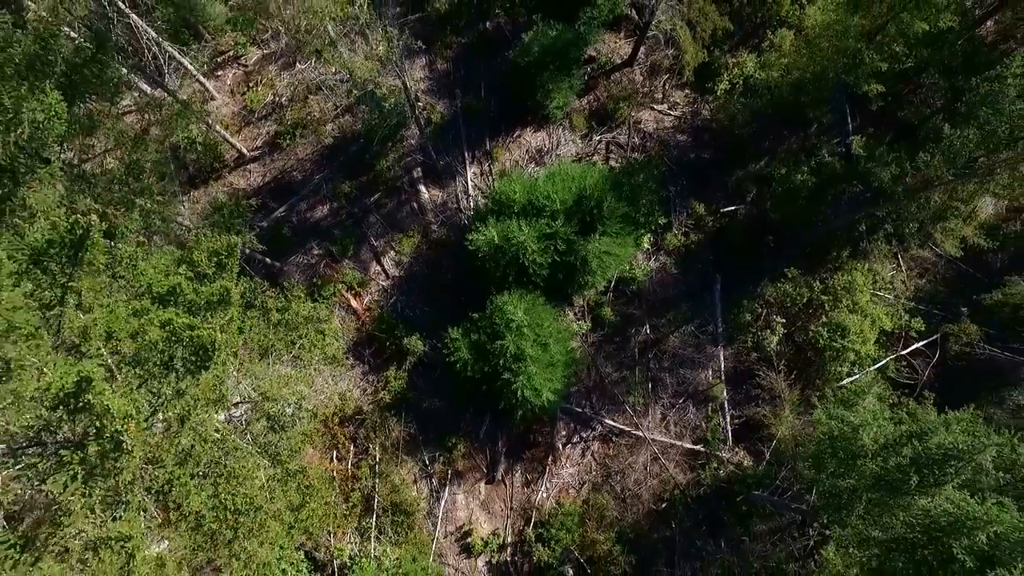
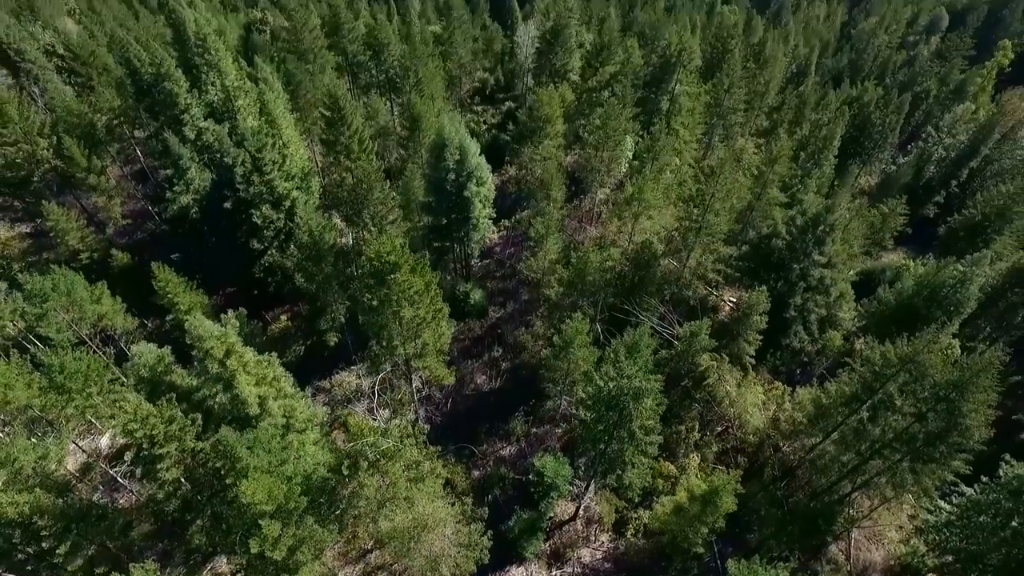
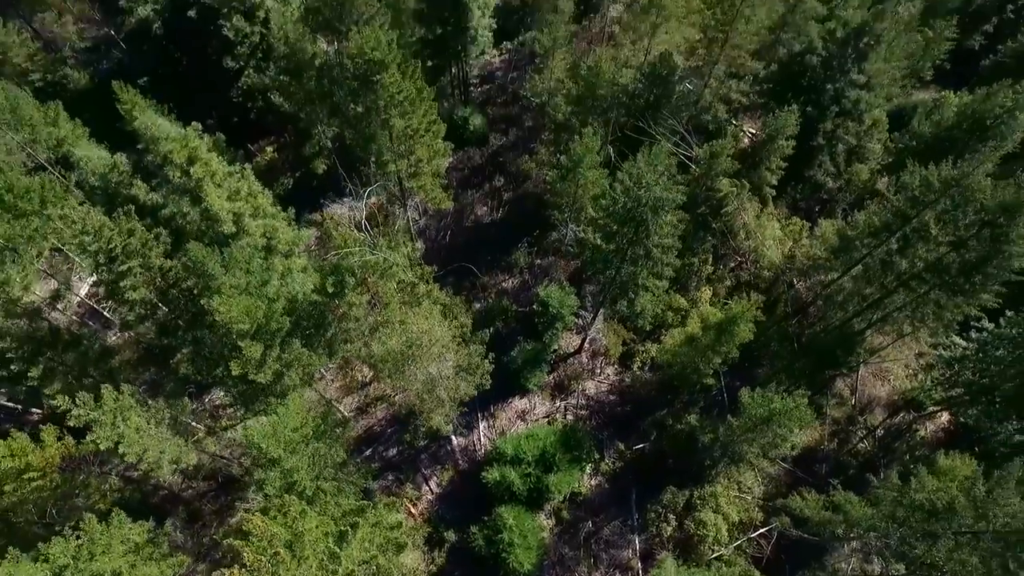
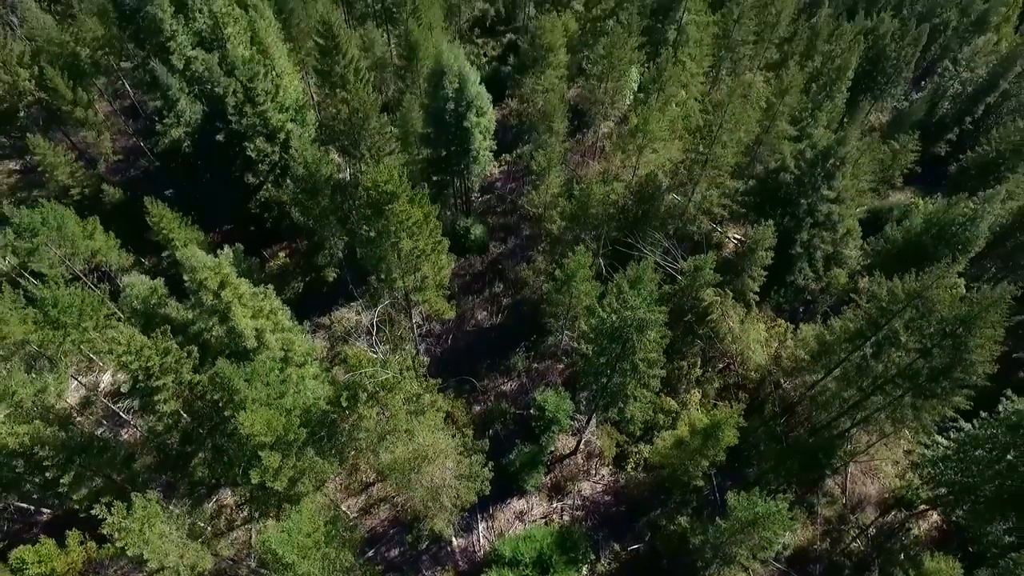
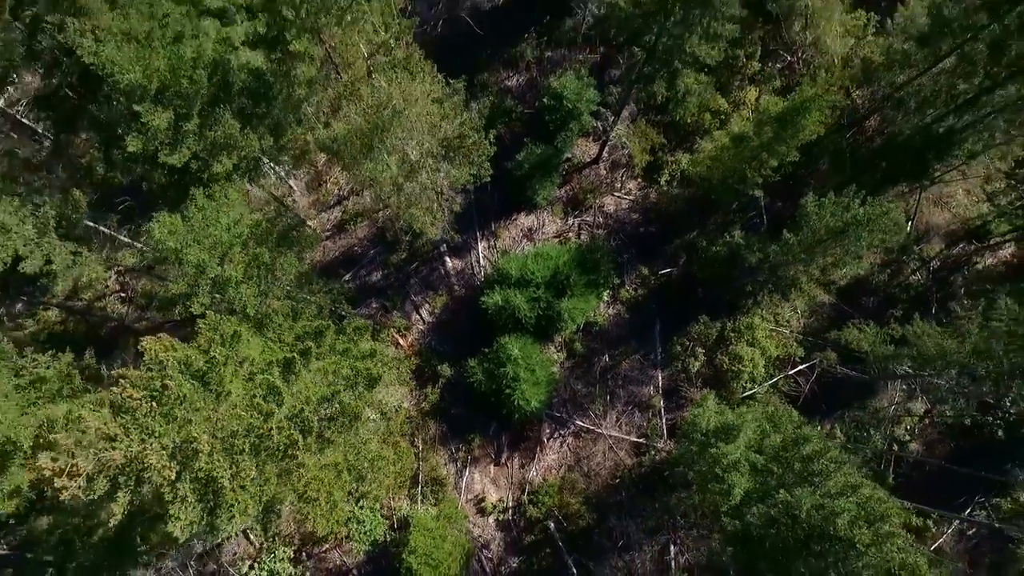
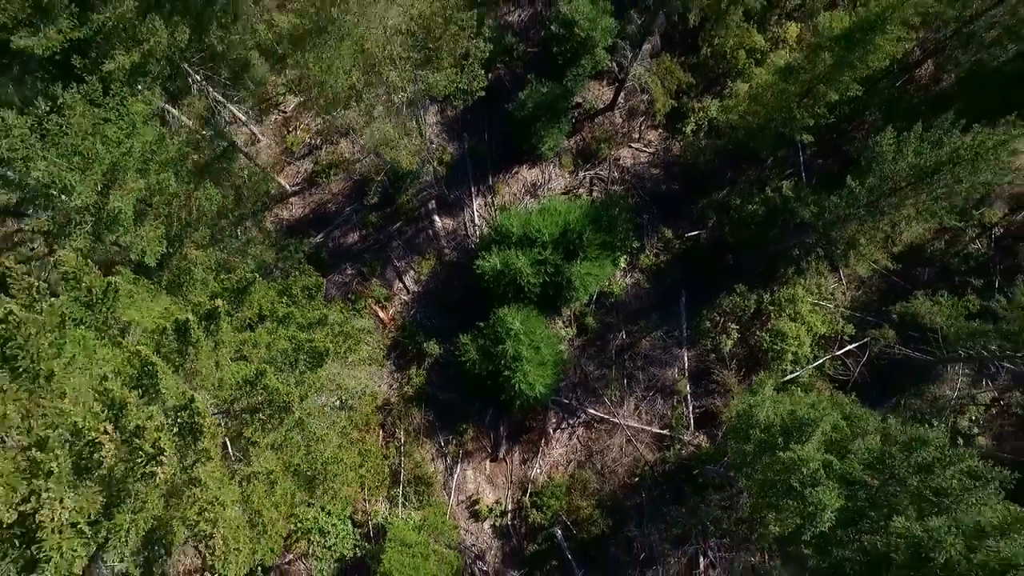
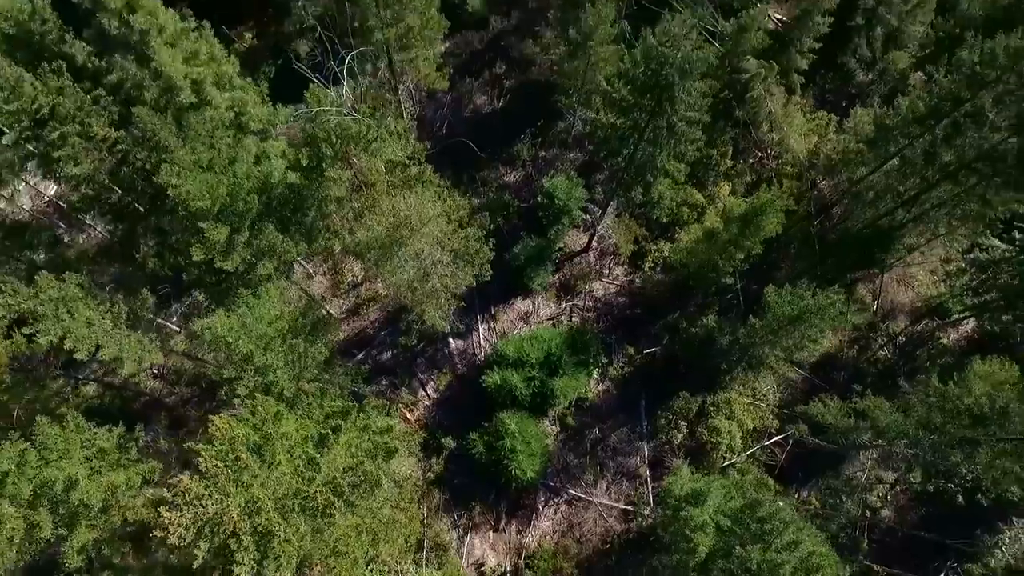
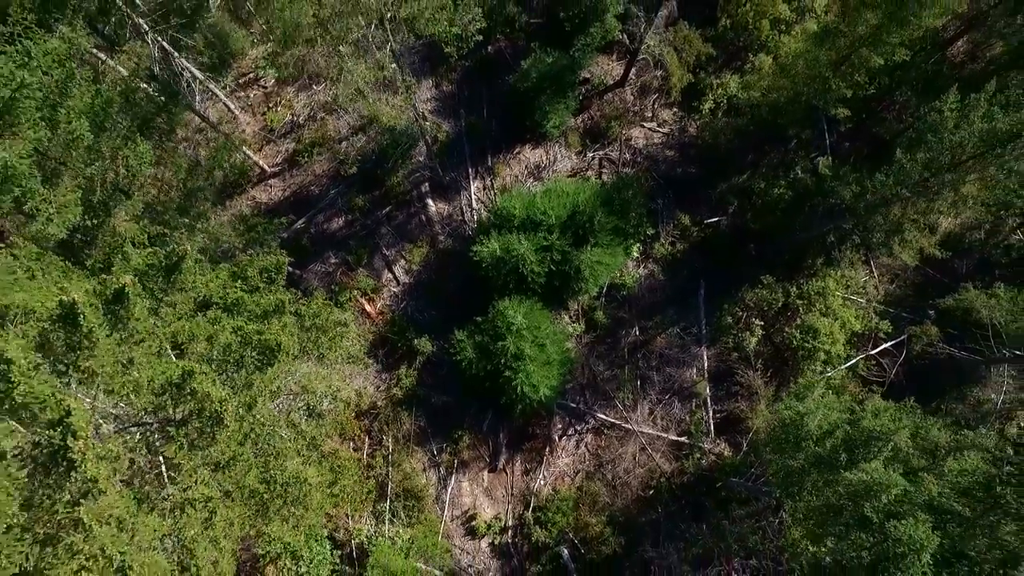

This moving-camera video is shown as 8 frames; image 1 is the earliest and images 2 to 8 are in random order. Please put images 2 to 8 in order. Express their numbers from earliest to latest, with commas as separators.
8, 6, 5, 7, 3, 4, 2
